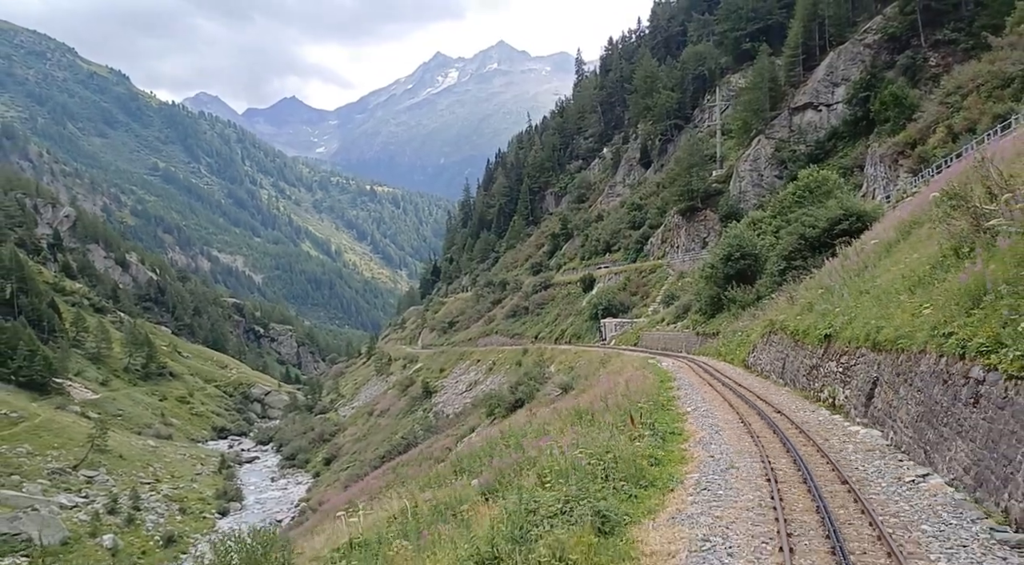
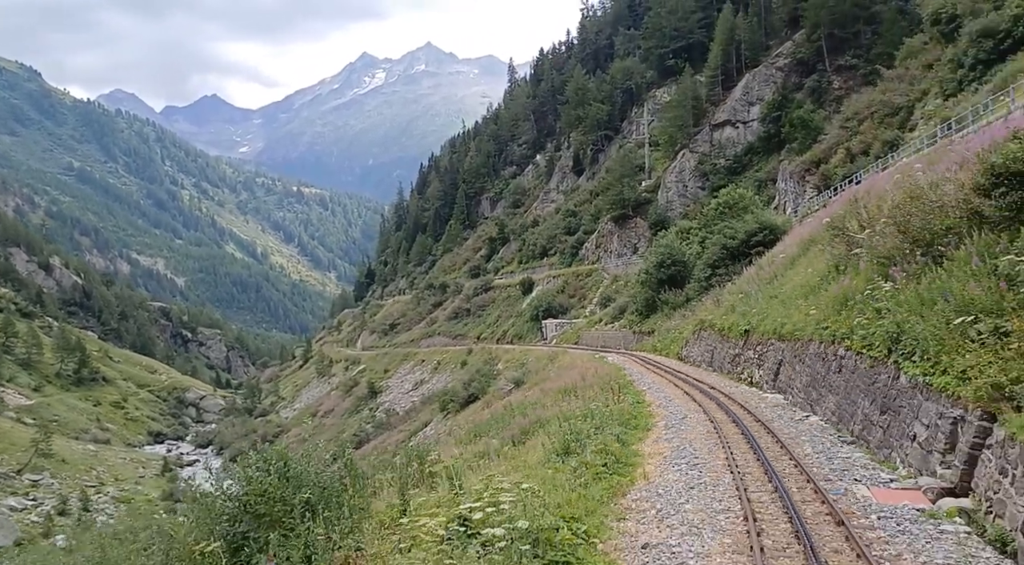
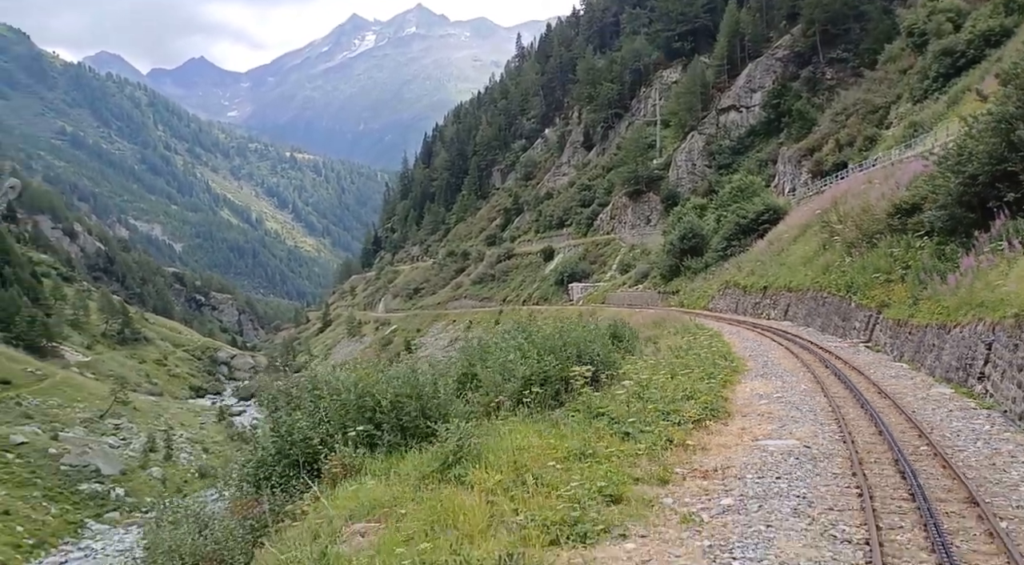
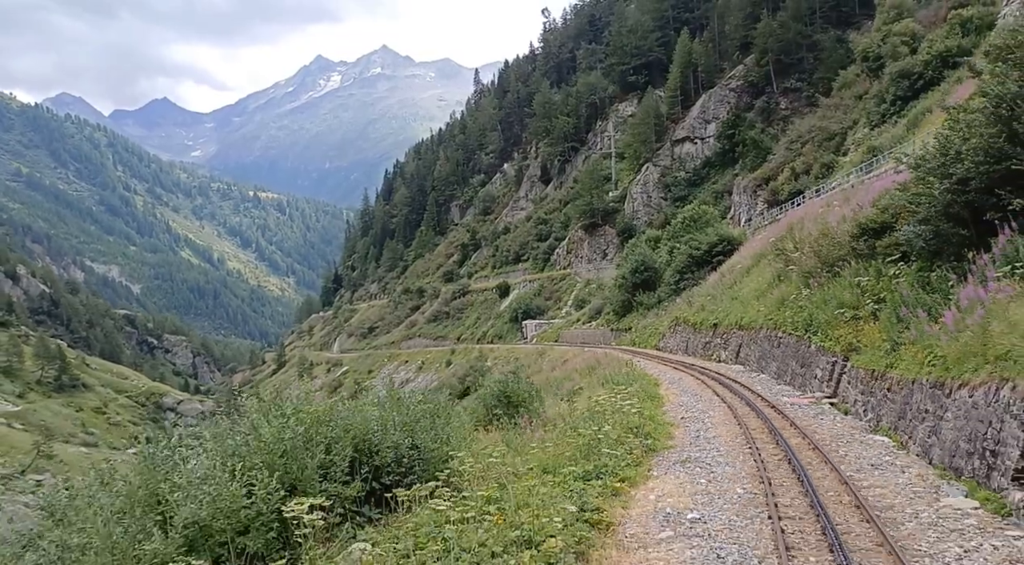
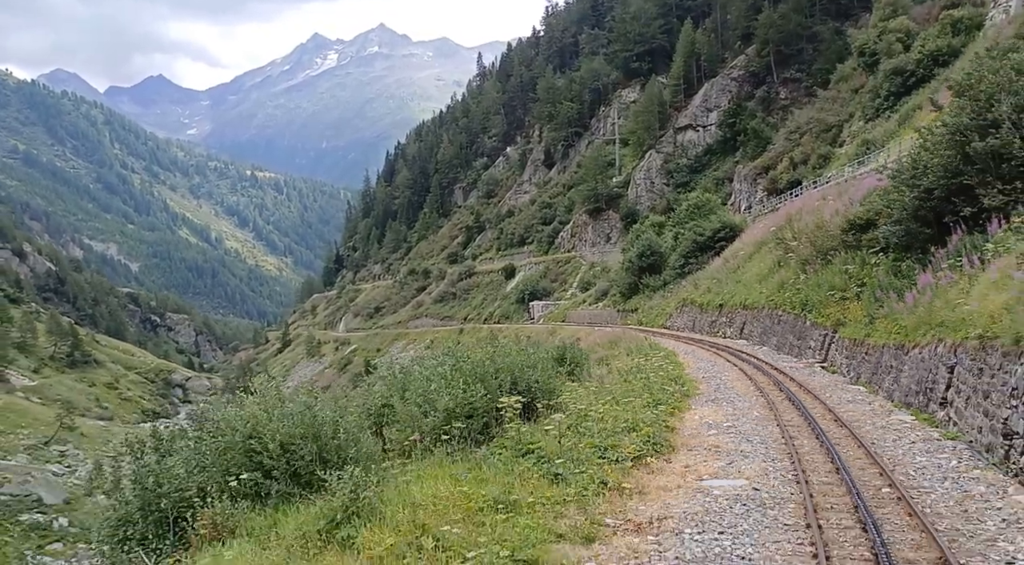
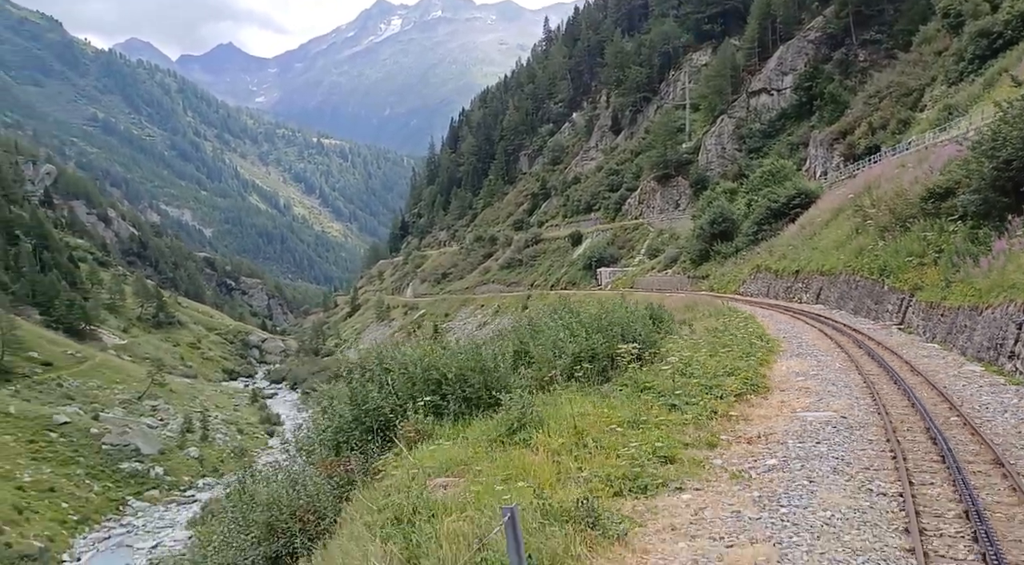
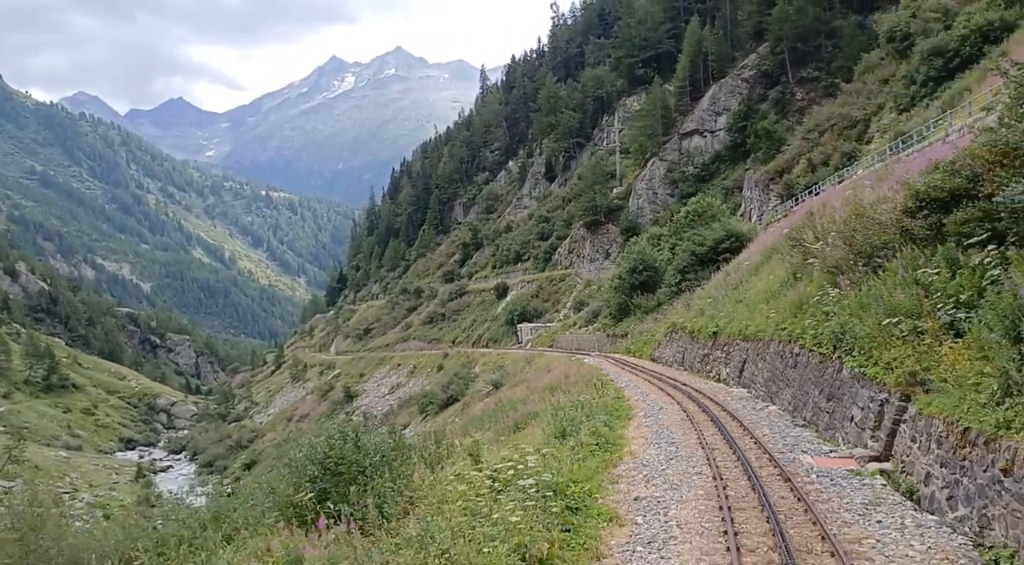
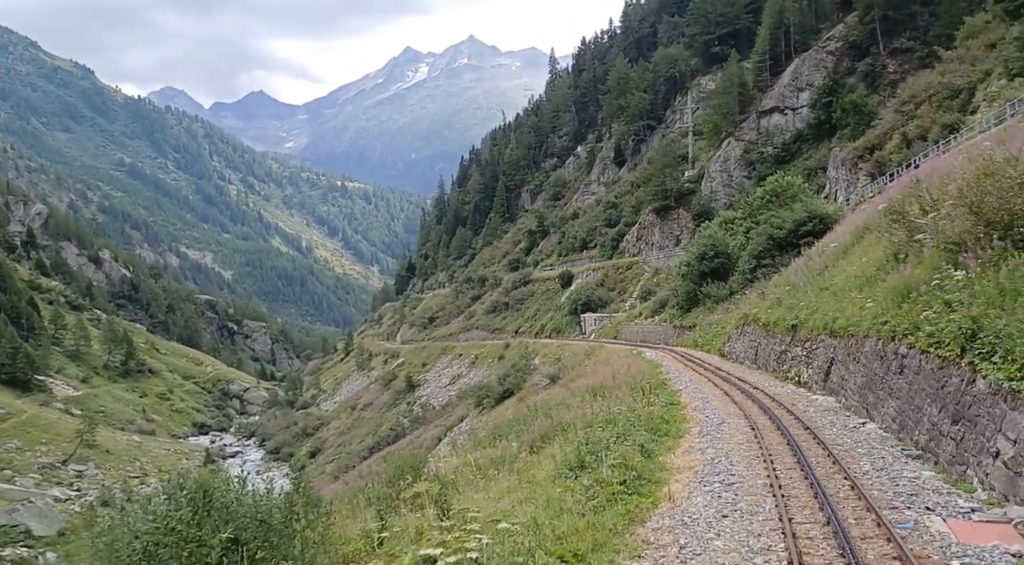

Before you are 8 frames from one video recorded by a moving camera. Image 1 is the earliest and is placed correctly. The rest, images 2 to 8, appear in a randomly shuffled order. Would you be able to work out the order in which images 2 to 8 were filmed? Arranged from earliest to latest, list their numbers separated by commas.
8, 2, 7, 4, 5, 3, 6
